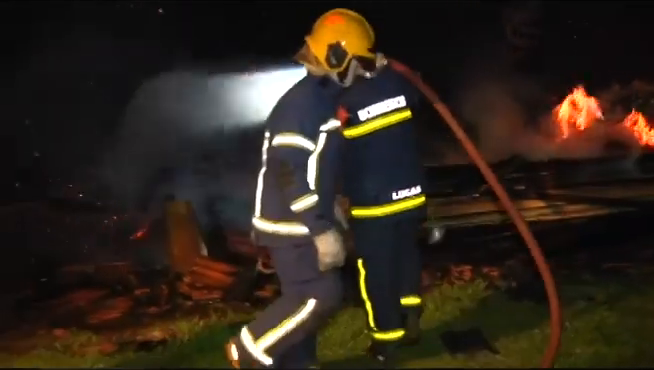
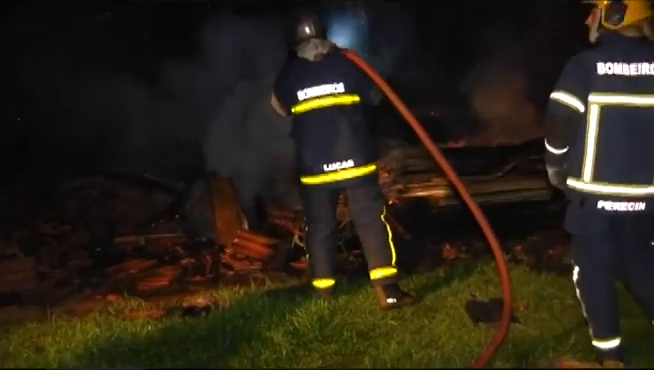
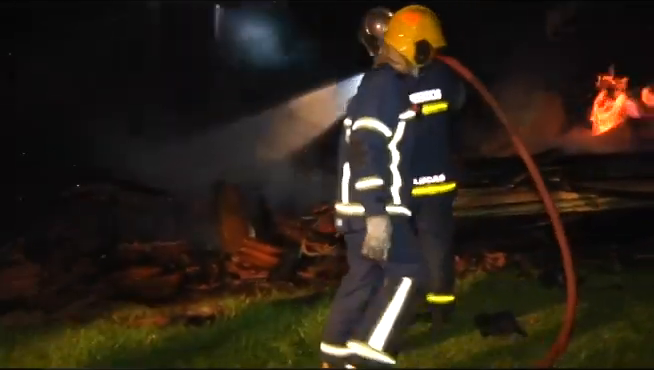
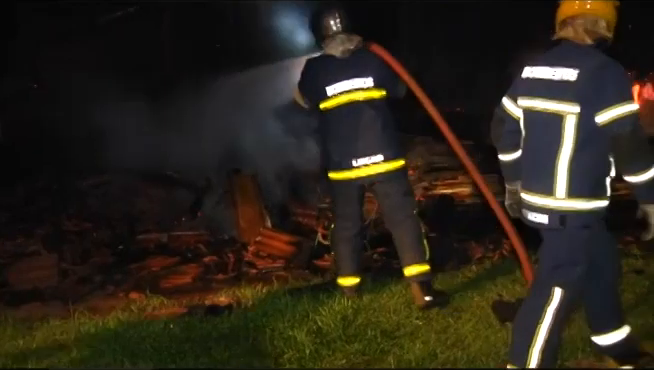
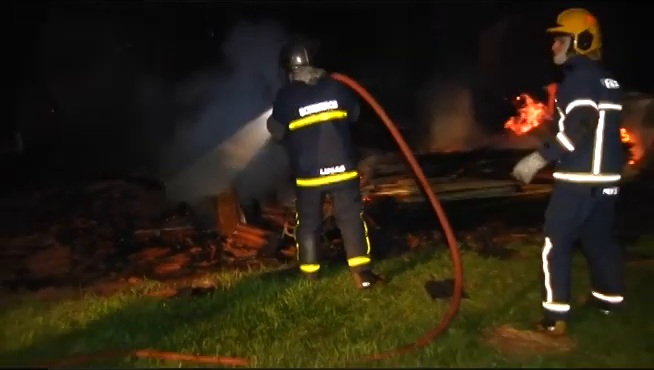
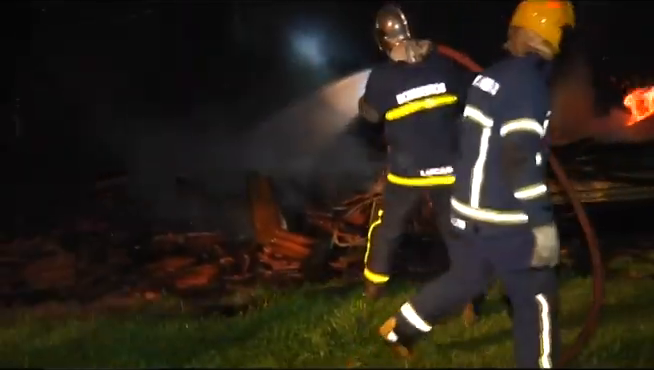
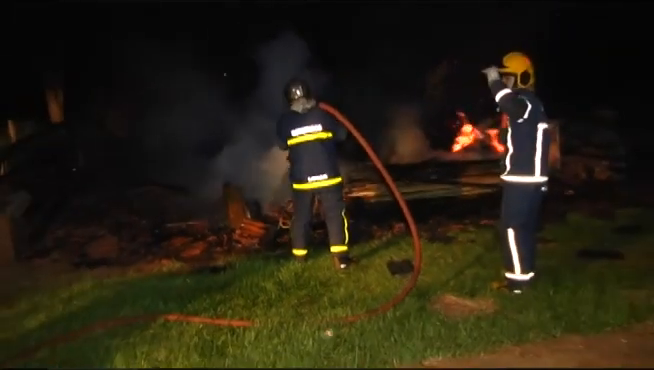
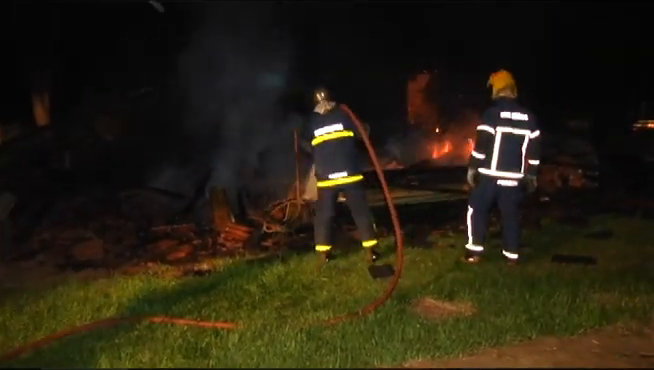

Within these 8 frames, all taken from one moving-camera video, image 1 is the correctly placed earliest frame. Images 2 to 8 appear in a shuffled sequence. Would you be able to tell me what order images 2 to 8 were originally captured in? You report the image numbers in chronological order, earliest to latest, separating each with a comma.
3, 6, 4, 2, 5, 7, 8
